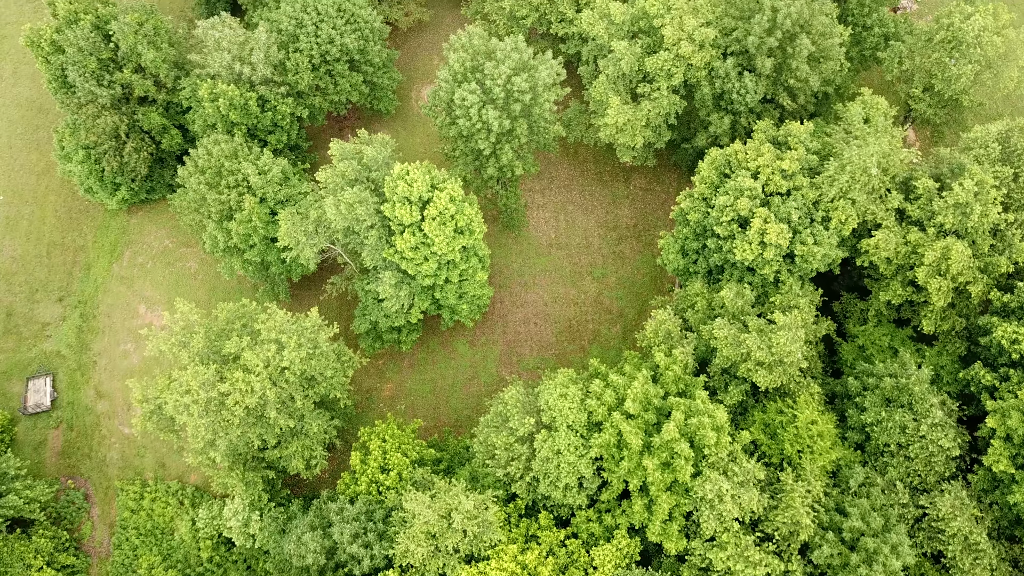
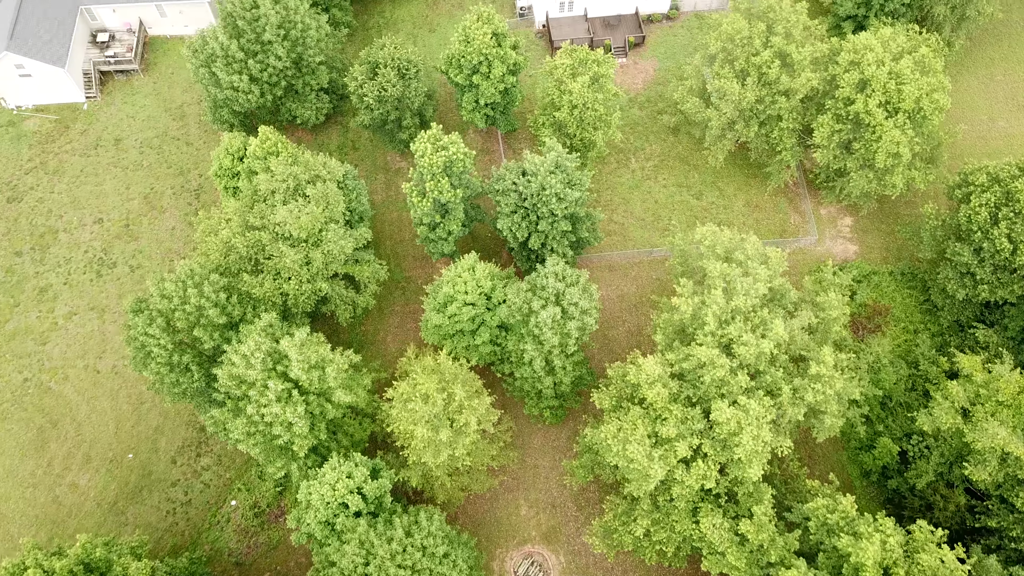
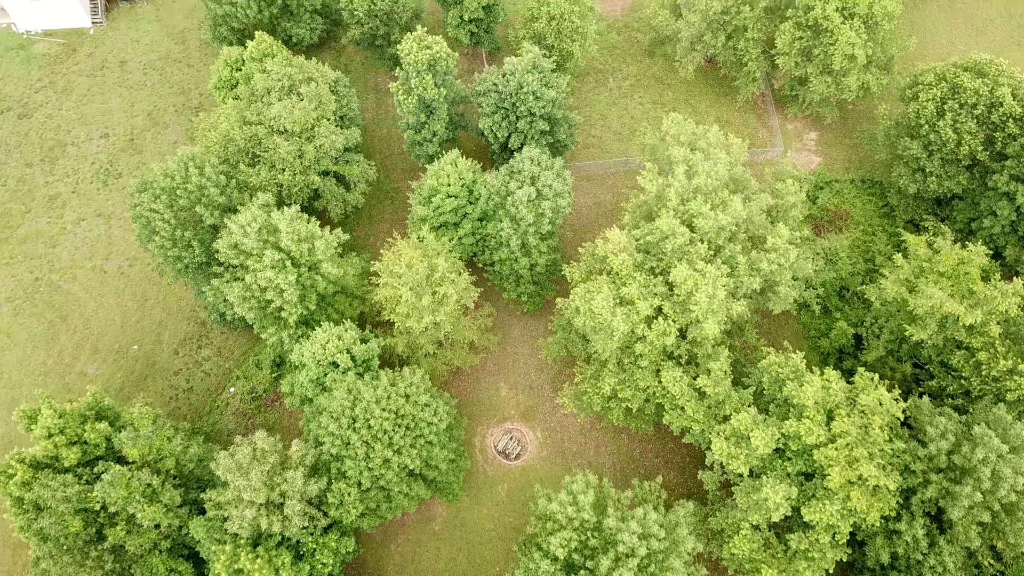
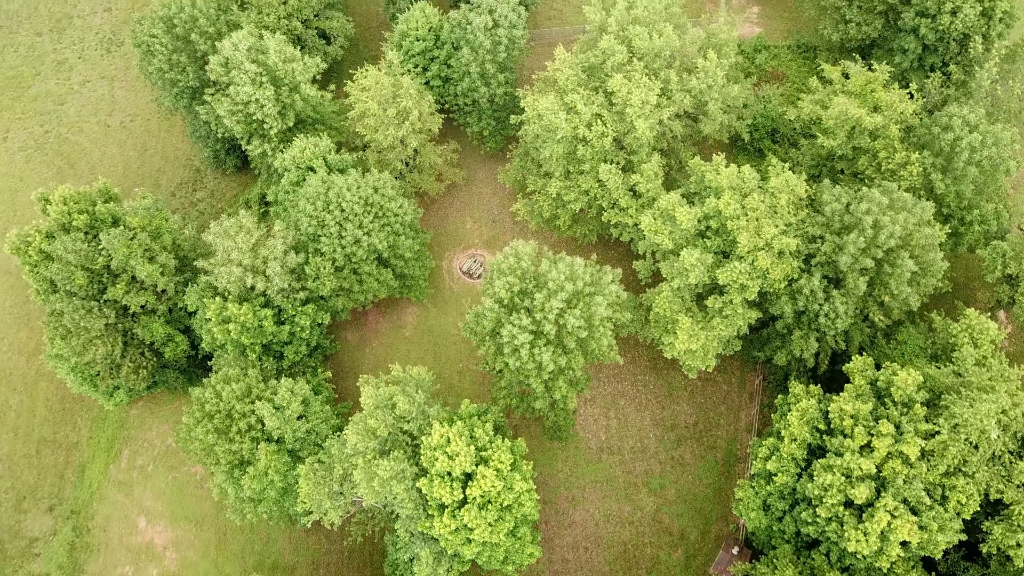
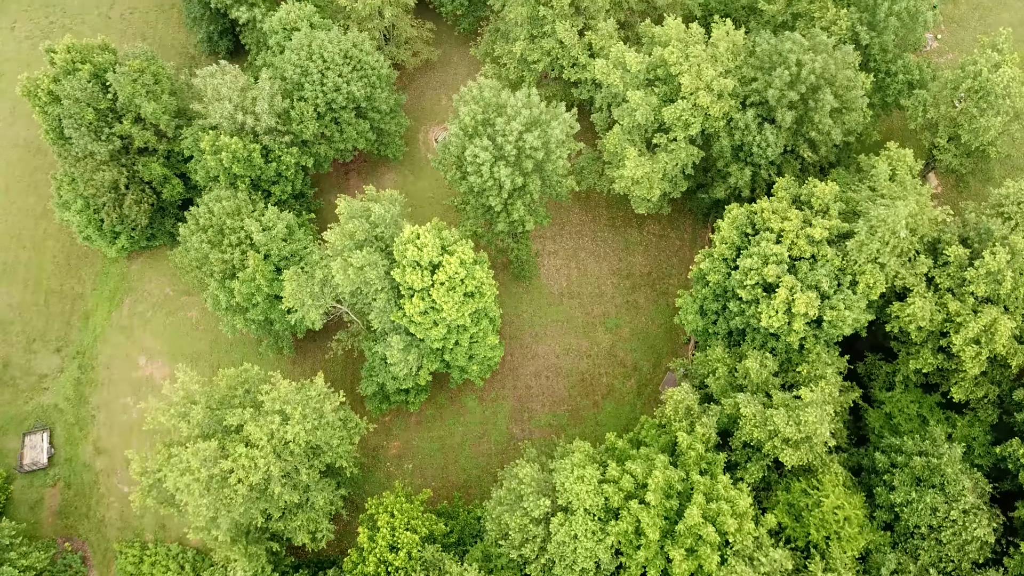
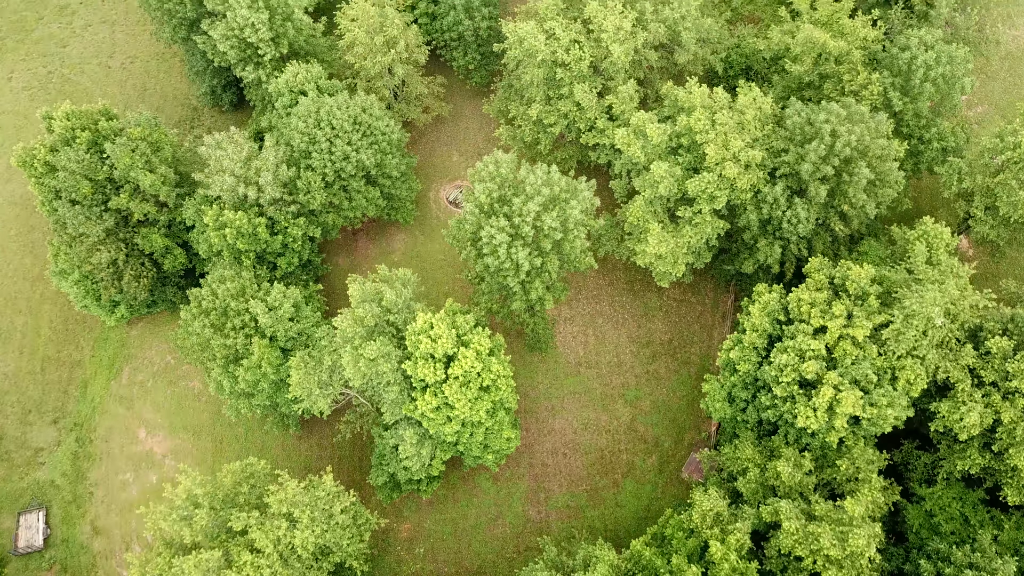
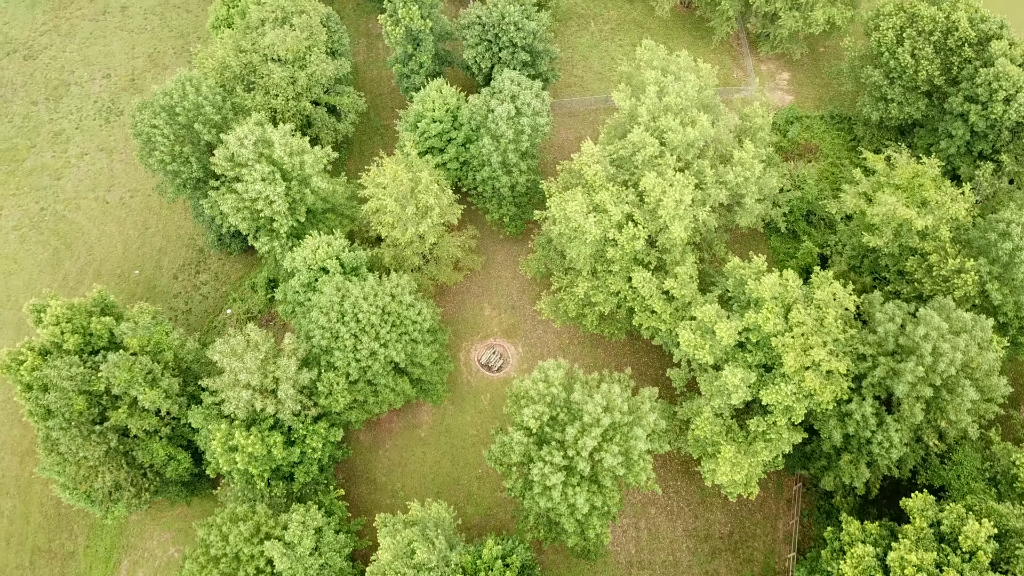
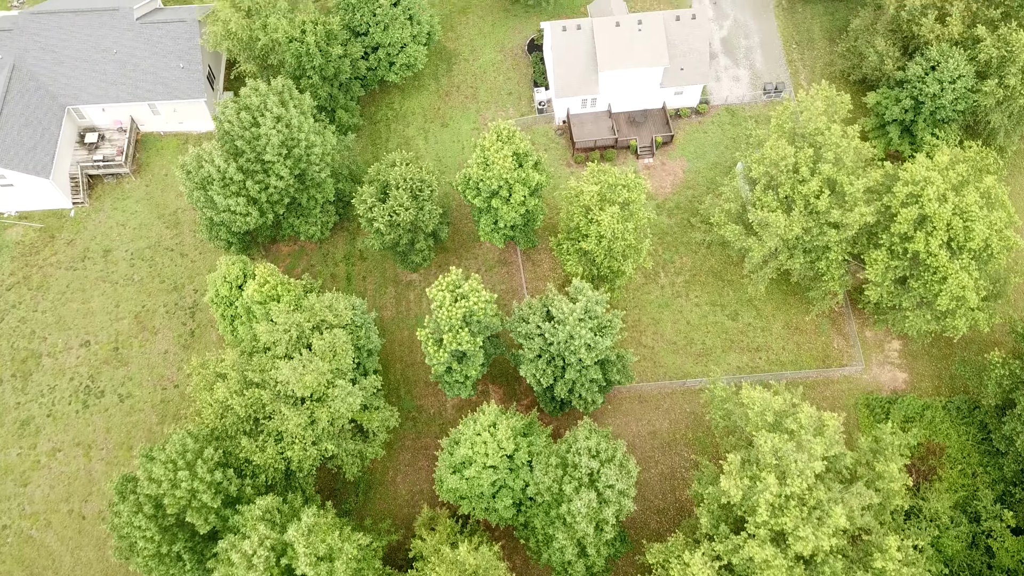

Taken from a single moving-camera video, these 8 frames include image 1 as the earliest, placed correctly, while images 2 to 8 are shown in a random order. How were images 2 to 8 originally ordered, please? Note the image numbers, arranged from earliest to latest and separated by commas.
5, 6, 4, 7, 3, 2, 8
